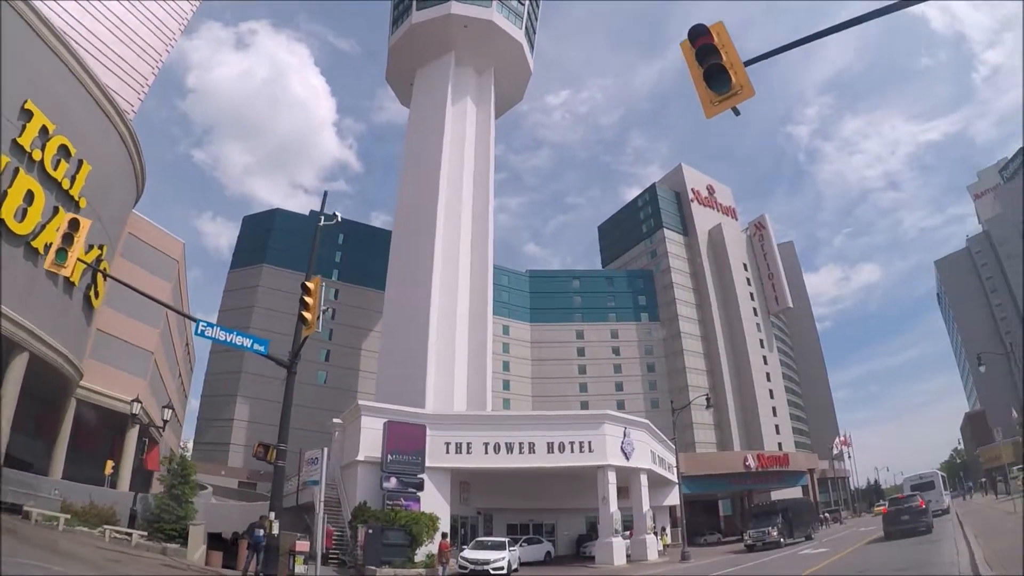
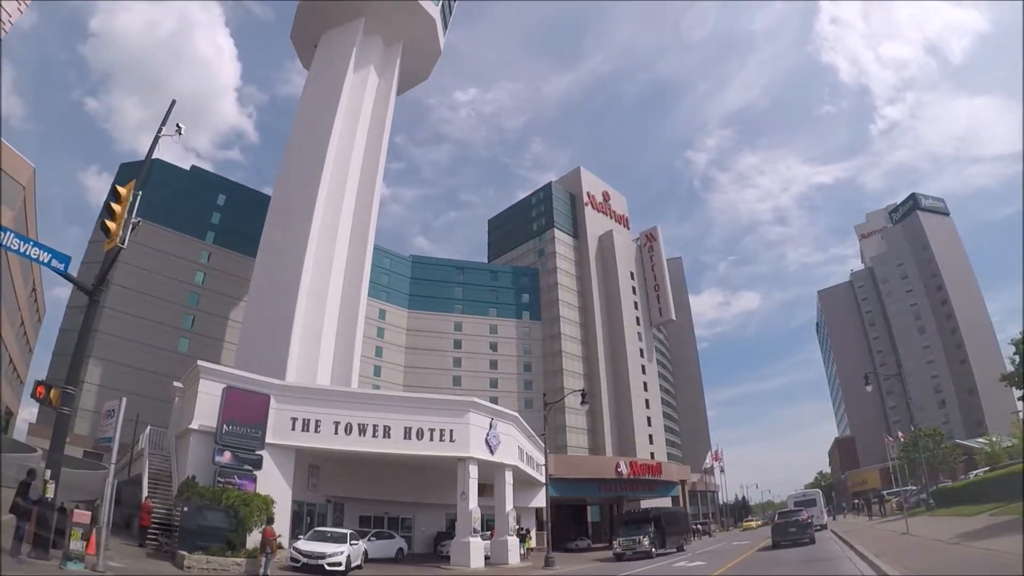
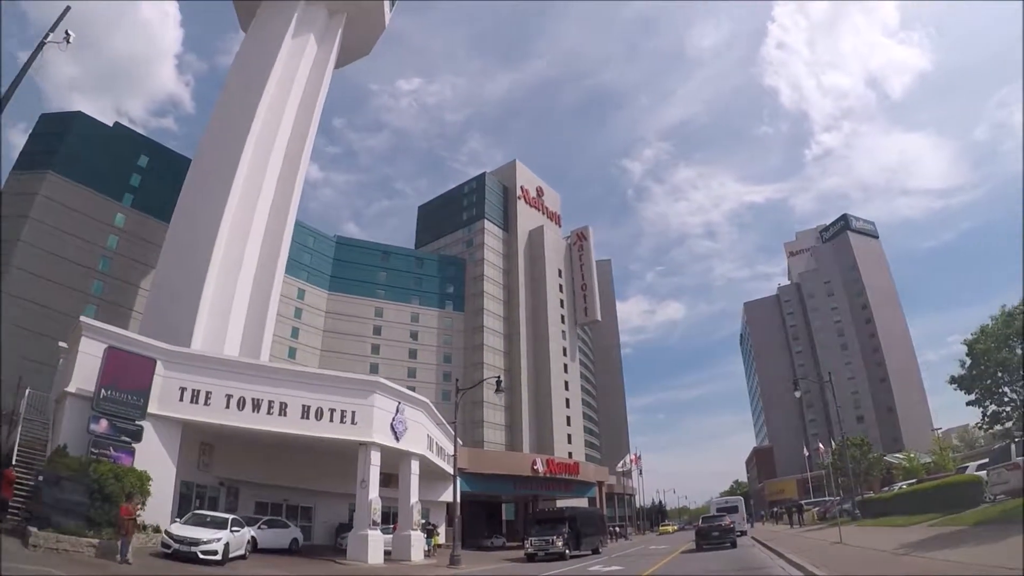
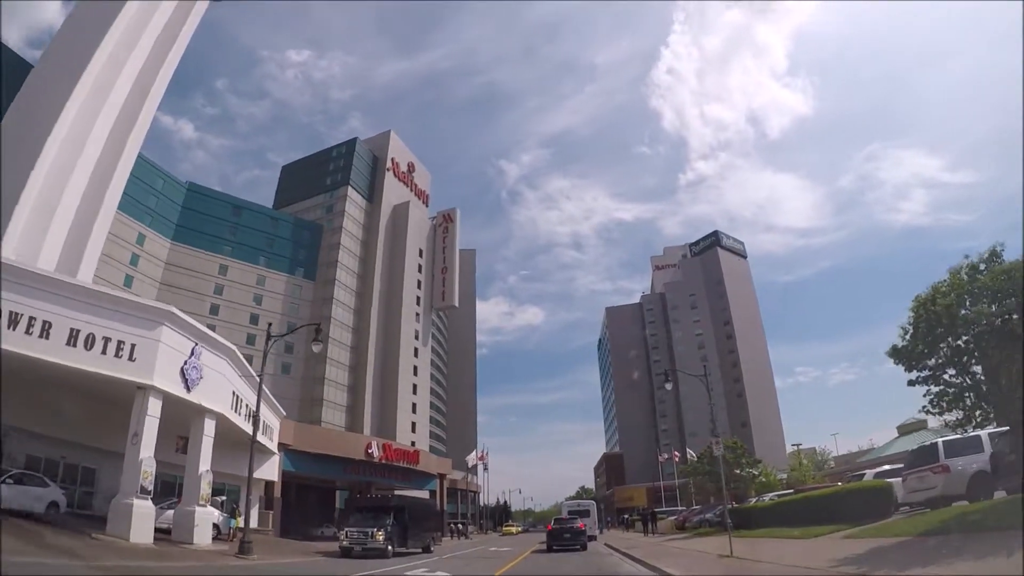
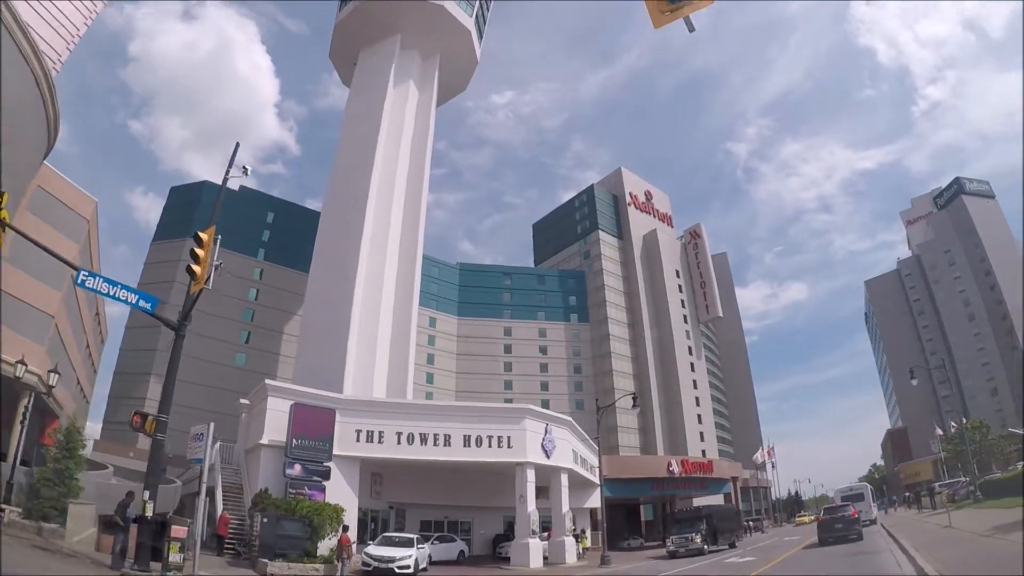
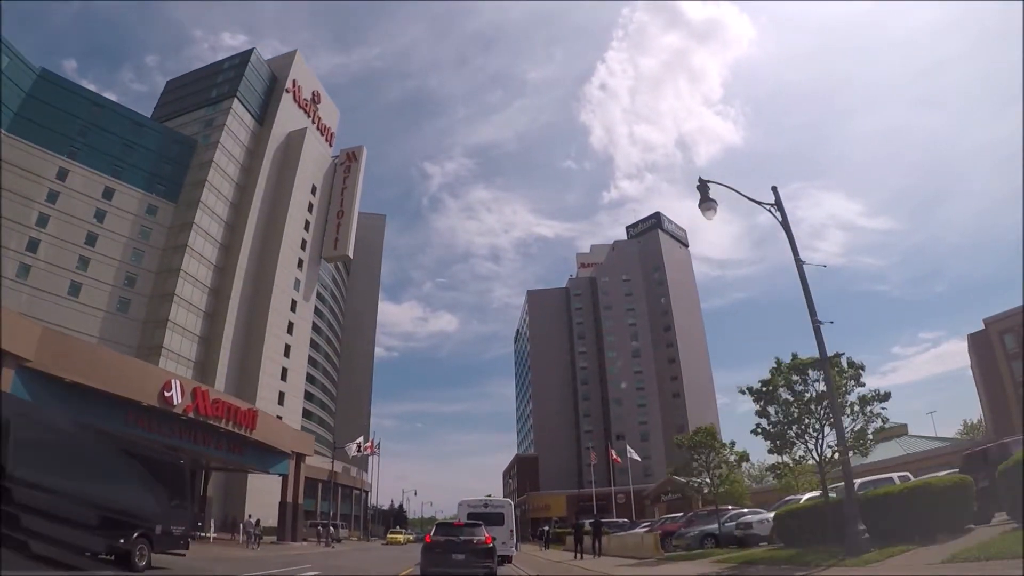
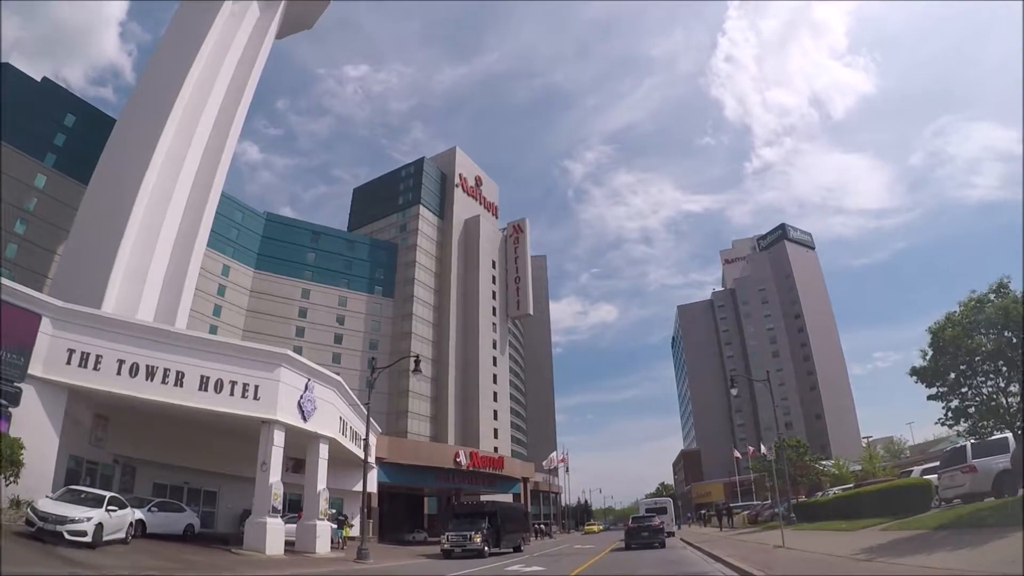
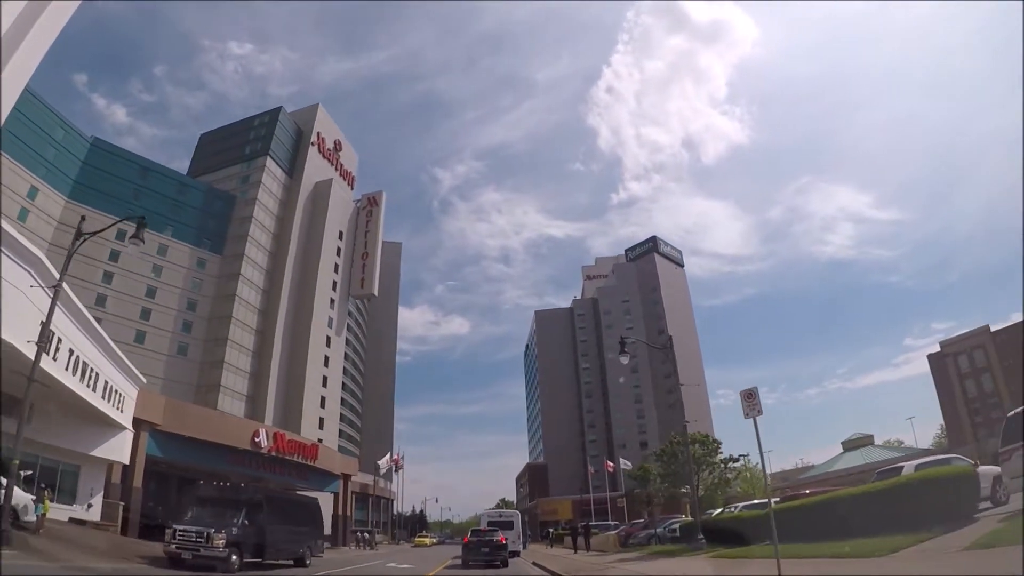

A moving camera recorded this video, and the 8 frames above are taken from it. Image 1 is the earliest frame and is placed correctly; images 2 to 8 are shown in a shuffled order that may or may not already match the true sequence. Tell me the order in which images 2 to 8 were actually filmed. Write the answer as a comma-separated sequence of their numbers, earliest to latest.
5, 2, 3, 7, 4, 8, 6
